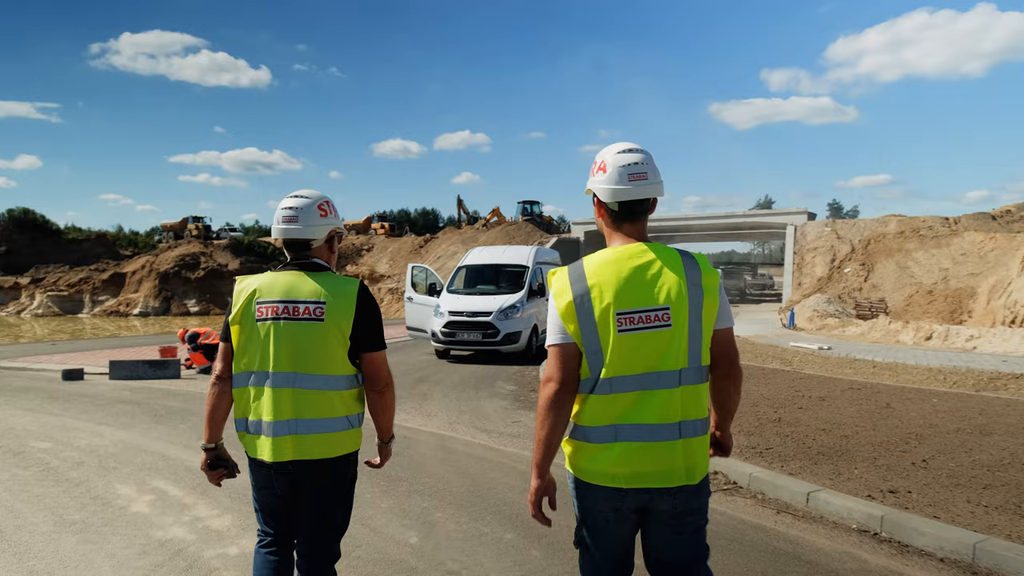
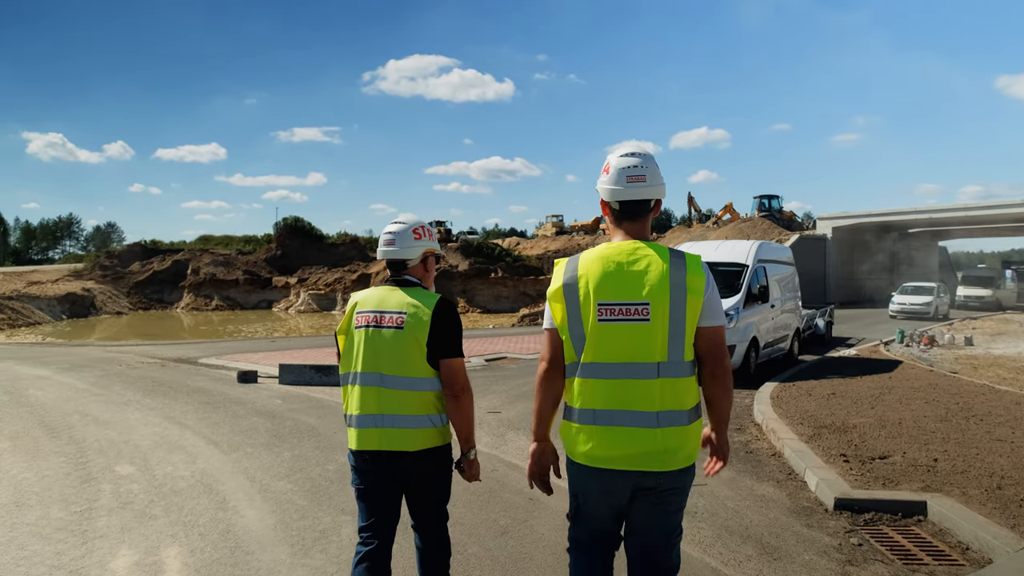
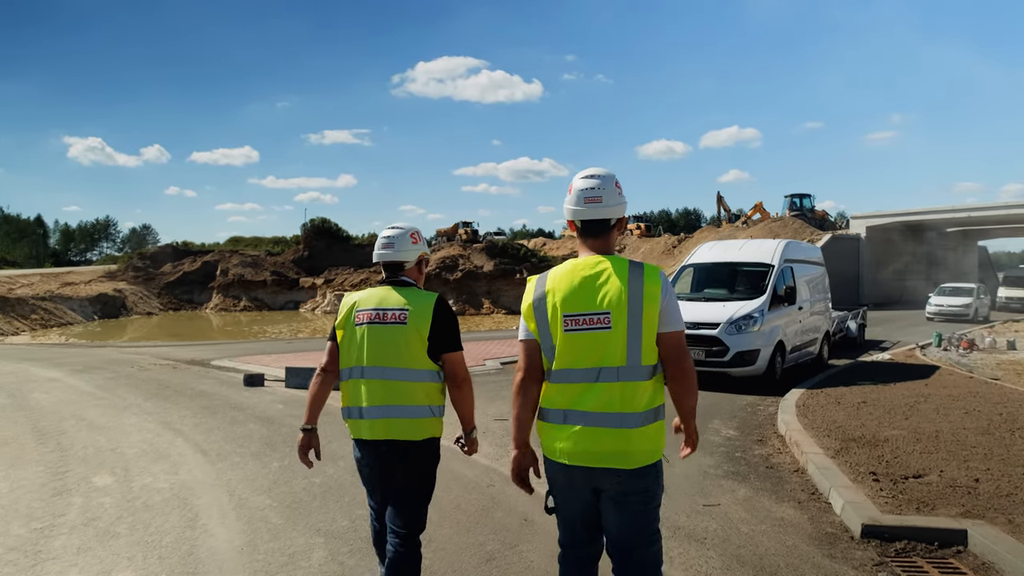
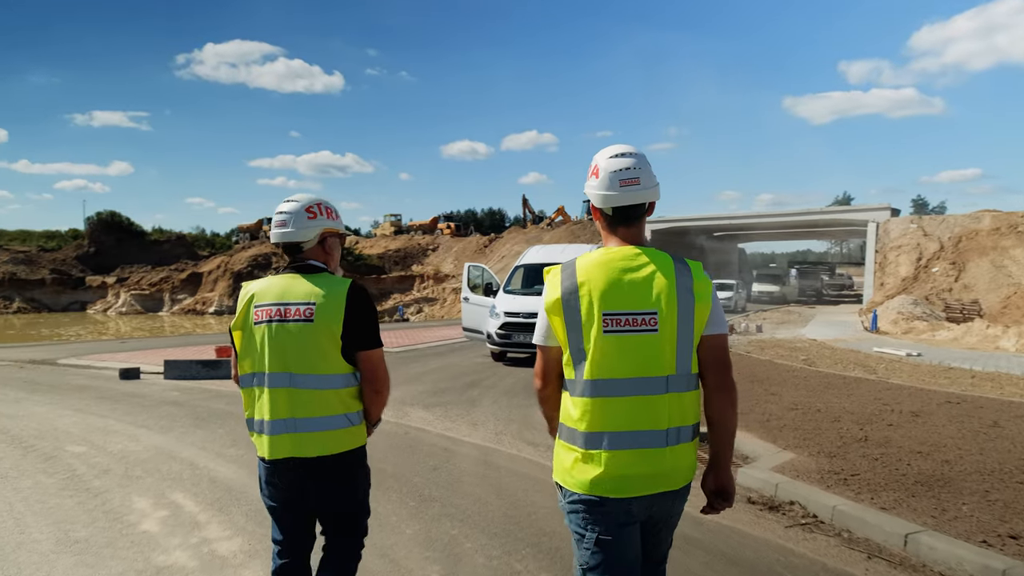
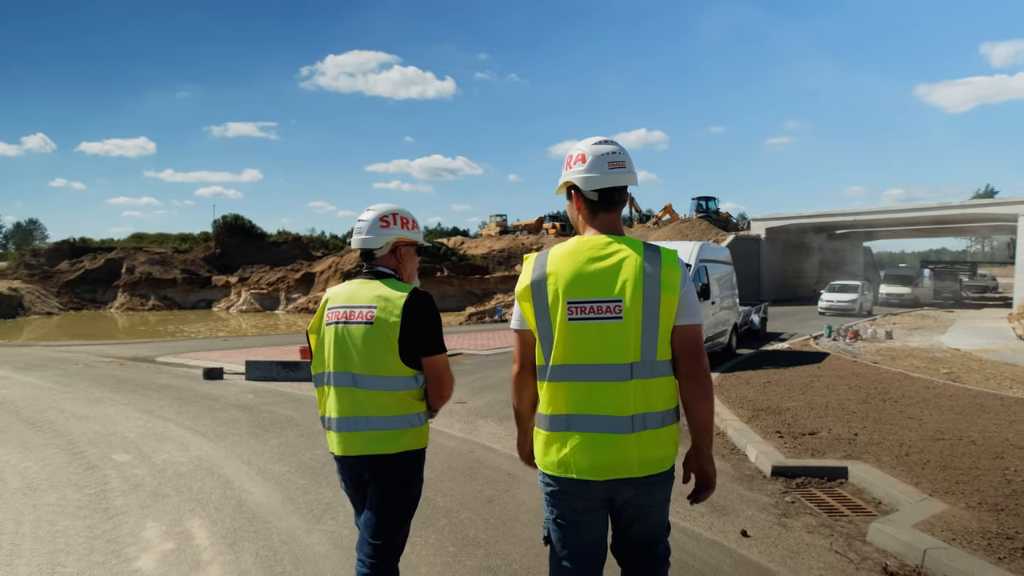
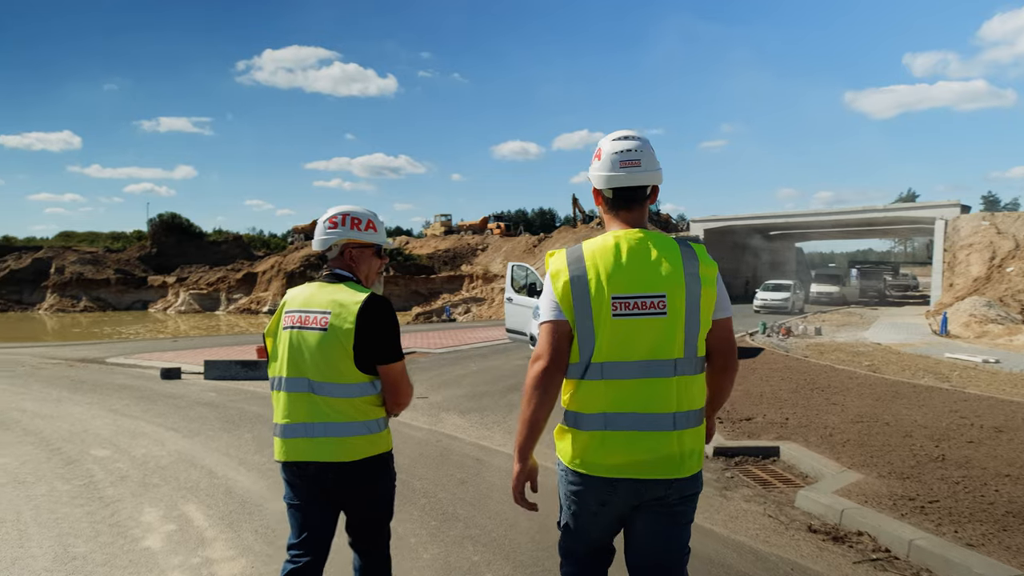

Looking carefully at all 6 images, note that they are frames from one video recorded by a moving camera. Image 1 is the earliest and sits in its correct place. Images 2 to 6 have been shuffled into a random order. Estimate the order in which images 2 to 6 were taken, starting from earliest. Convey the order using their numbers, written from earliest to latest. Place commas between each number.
4, 6, 5, 2, 3
